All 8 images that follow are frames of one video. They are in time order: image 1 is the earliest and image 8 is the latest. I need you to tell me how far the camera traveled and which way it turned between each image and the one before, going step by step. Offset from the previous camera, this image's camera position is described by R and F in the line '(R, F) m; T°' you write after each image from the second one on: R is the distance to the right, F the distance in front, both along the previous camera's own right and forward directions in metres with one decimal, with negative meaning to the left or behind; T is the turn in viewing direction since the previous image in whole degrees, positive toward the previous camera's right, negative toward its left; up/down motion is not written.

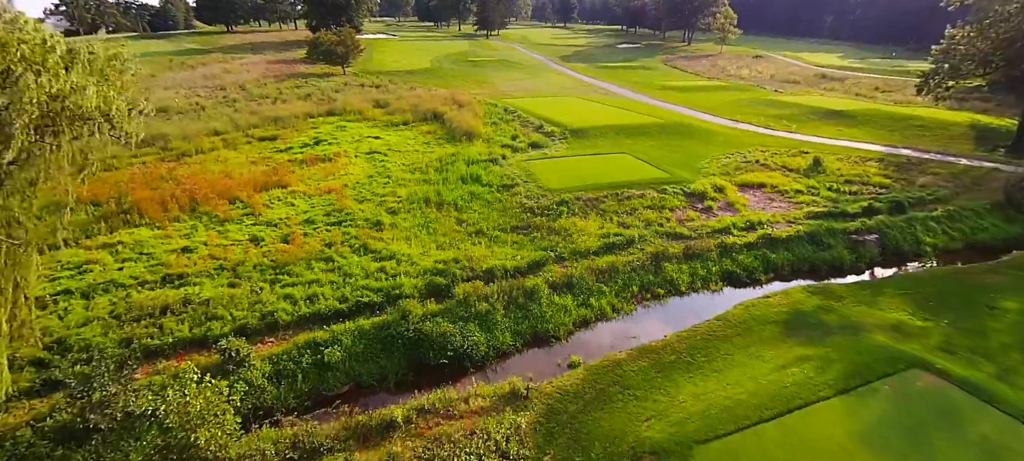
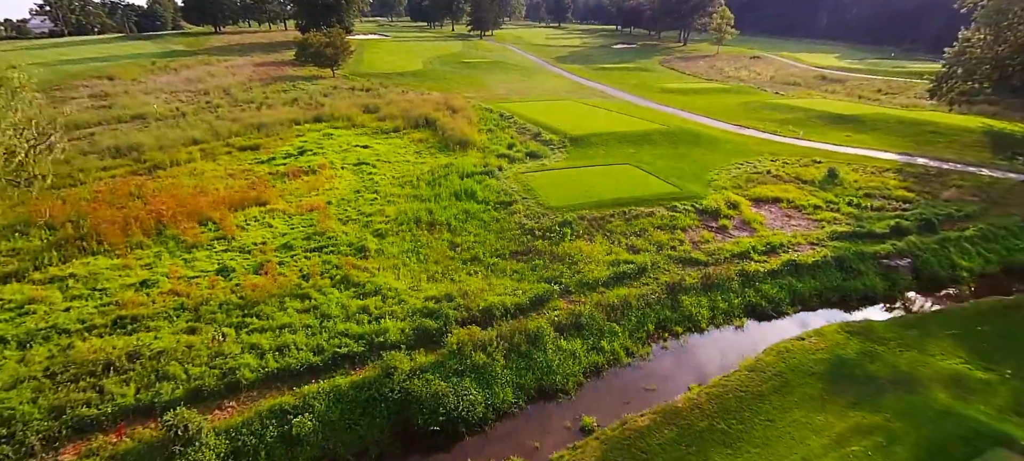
(-0.1, +1.7) m; +1°
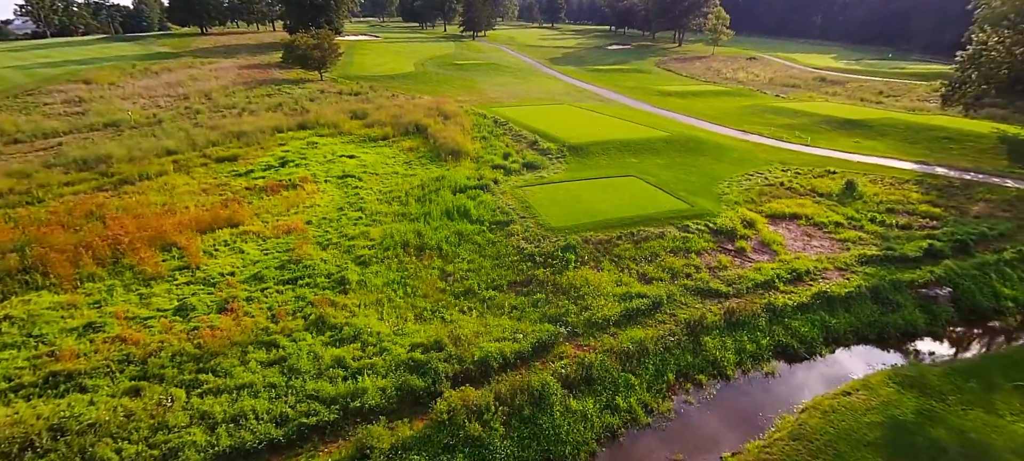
(-0.1, +1.8) m; +1°
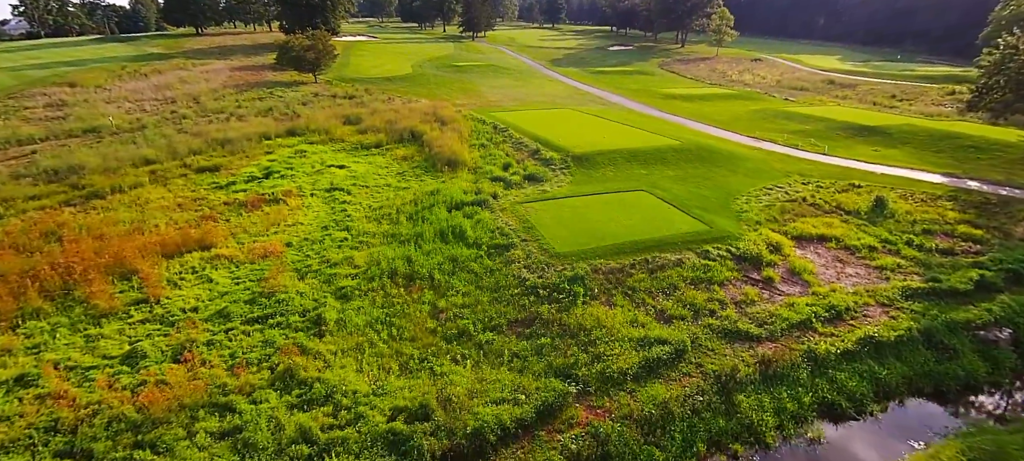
(0.0, +1.8) m; 0°
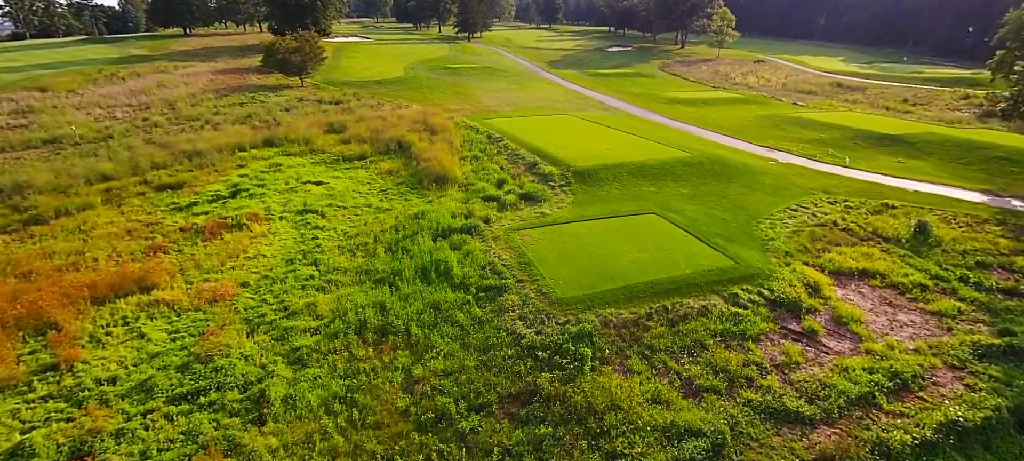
(+0.1, +2.6) m; 0°
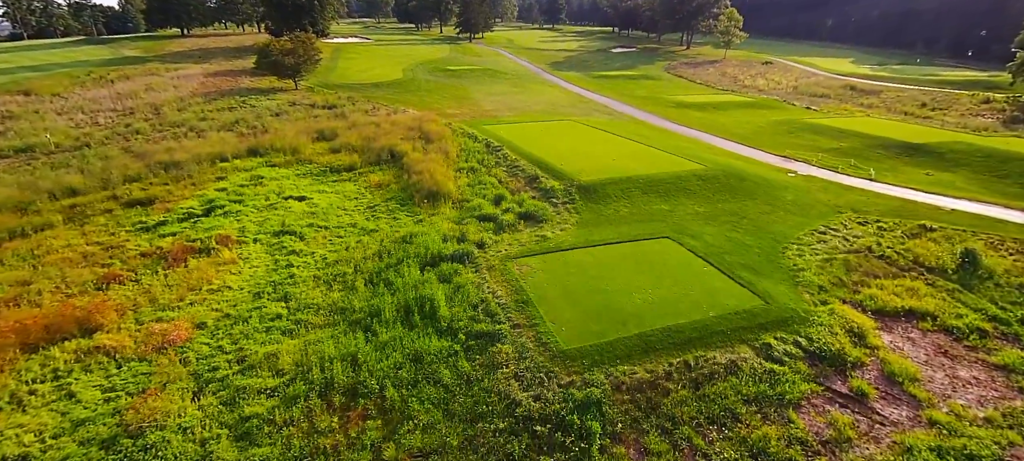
(+0.2, +2.0) m; 0°
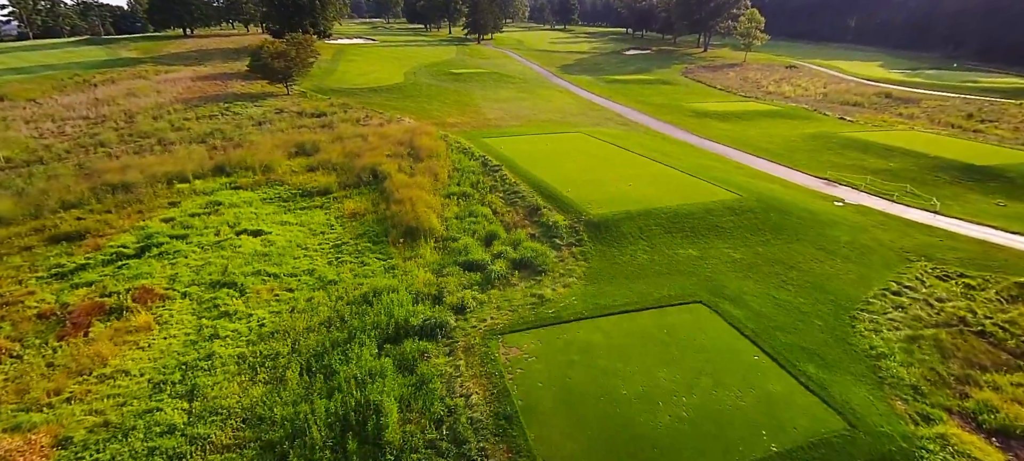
(+0.6, +3.9) m; -1°
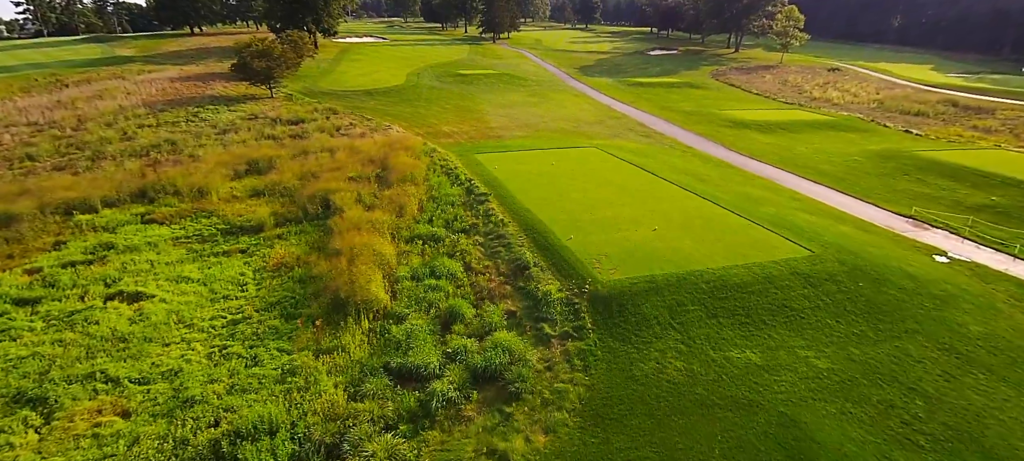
(+1.3, +5.8) m; -2°
